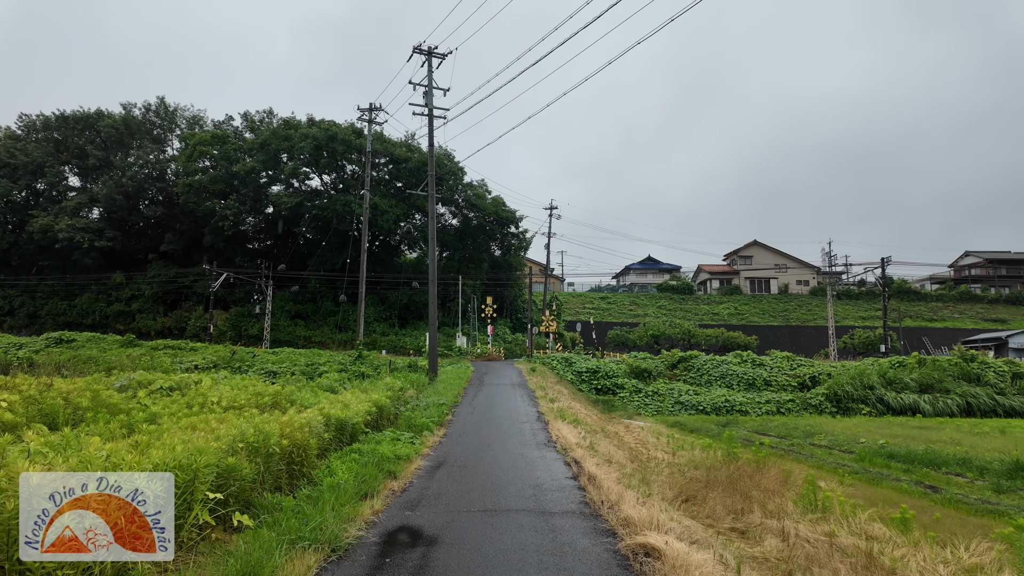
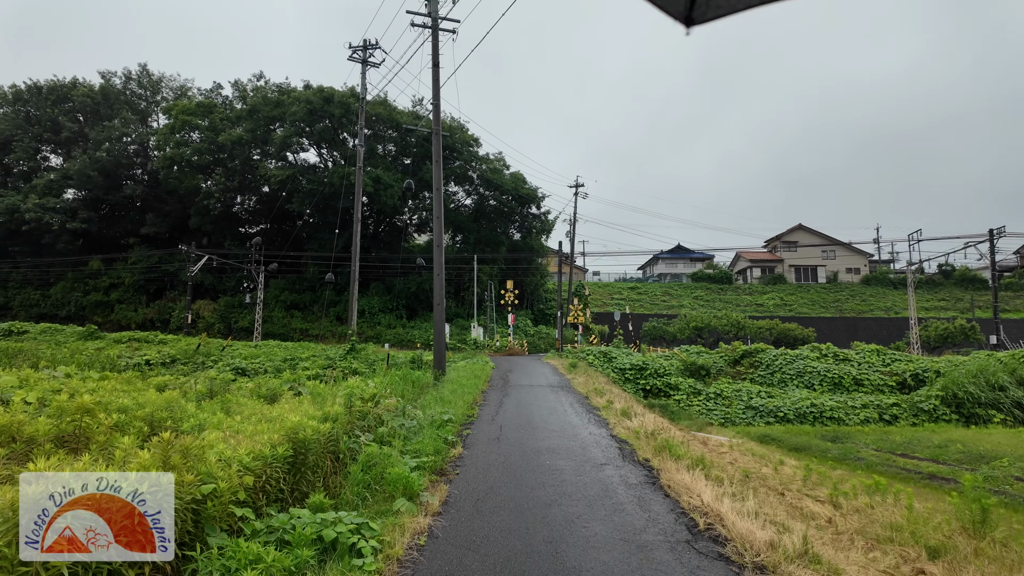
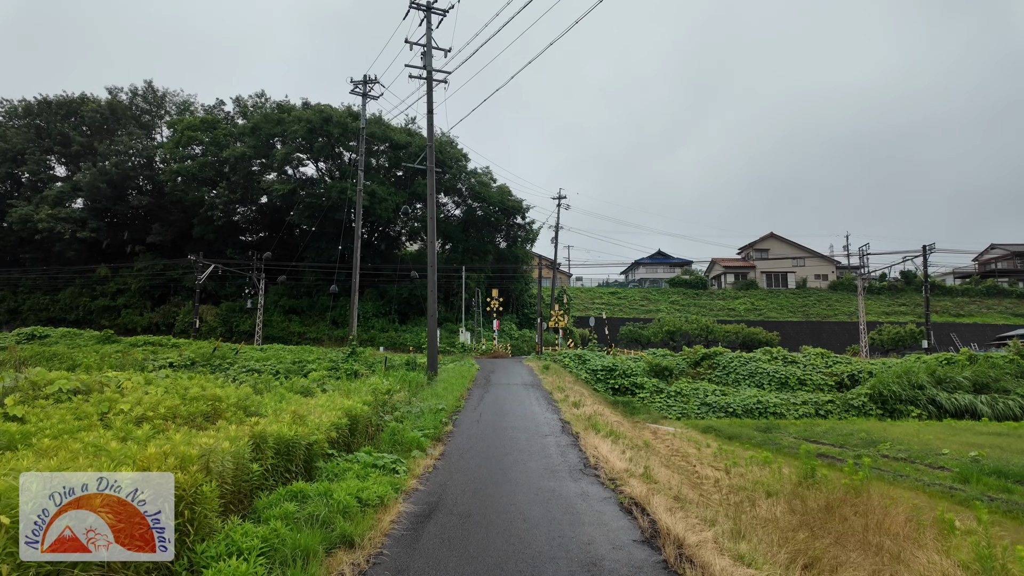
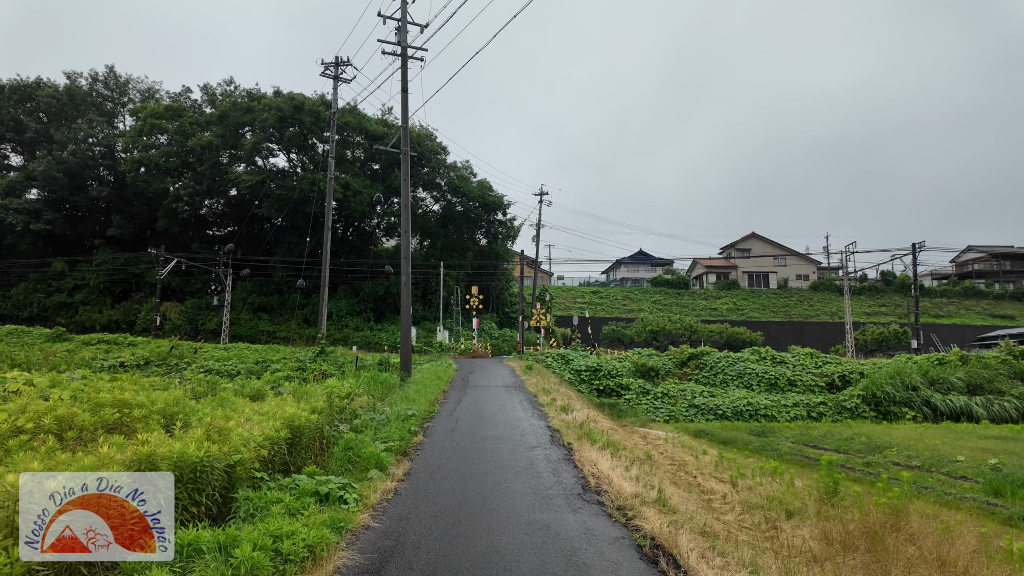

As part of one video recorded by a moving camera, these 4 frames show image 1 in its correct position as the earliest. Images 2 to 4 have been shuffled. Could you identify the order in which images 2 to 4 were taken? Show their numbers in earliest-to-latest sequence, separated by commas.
3, 4, 2
